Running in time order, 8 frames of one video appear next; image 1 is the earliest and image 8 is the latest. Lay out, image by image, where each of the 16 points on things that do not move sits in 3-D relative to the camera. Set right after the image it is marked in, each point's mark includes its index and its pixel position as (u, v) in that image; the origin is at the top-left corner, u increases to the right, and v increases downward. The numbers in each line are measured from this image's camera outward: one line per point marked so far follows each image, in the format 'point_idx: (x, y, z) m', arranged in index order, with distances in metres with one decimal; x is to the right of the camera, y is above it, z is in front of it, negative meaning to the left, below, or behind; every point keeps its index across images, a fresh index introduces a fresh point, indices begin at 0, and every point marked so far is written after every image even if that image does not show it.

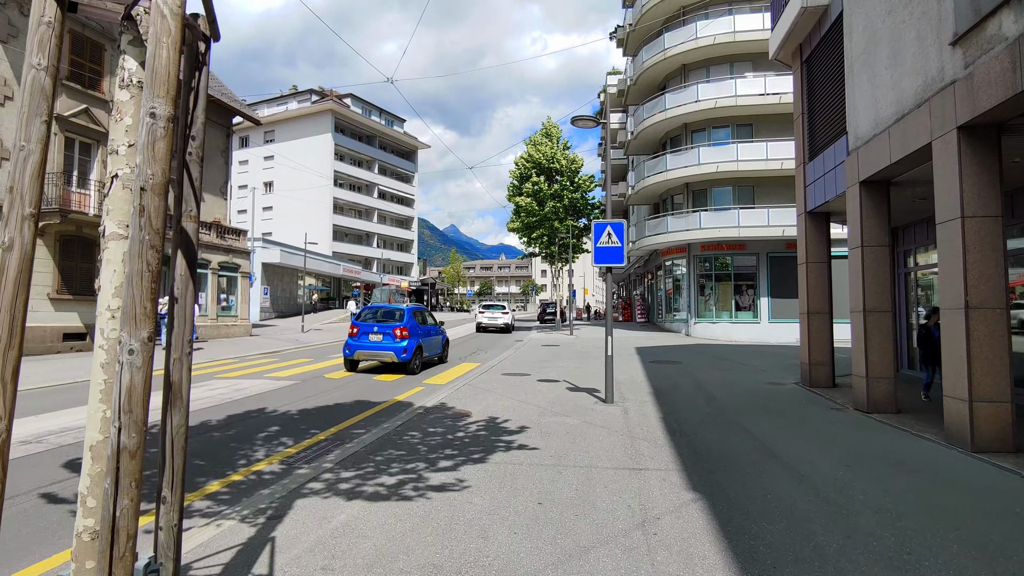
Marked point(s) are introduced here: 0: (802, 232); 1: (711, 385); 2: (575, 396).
0: (+5.8, +1.1, +11.9) m
1: (+3.9, -1.9, +11.5) m
2: (+1.1, -1.8, +9.9) m
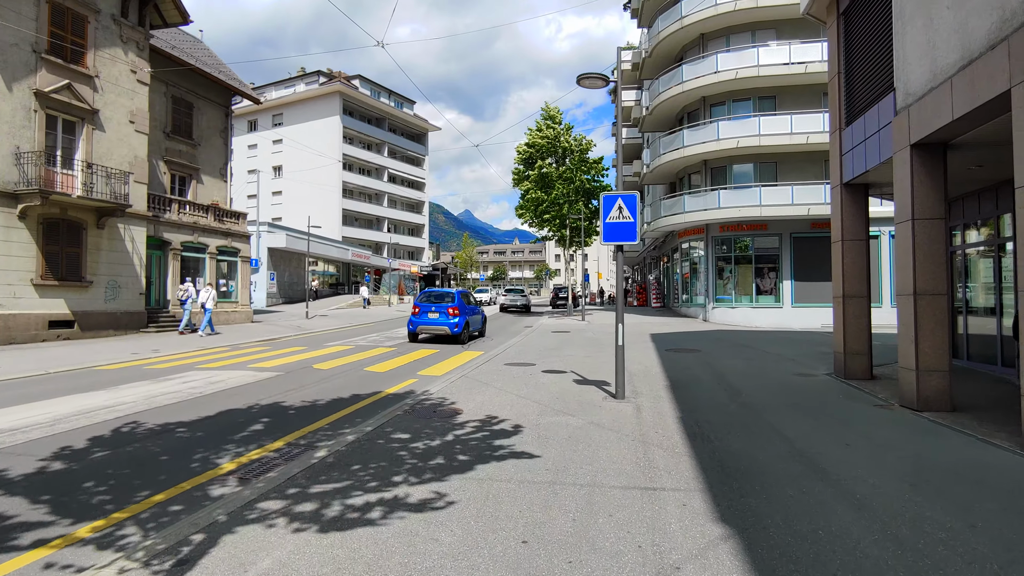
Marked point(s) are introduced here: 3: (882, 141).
0: (+5.8, +1.5, +10.7) m
1: (+3.9, -1.6, +10.4) m
2: (+1.1, -1.6, +8.9) m
3: (+5.5, +2.2, +8.8) m
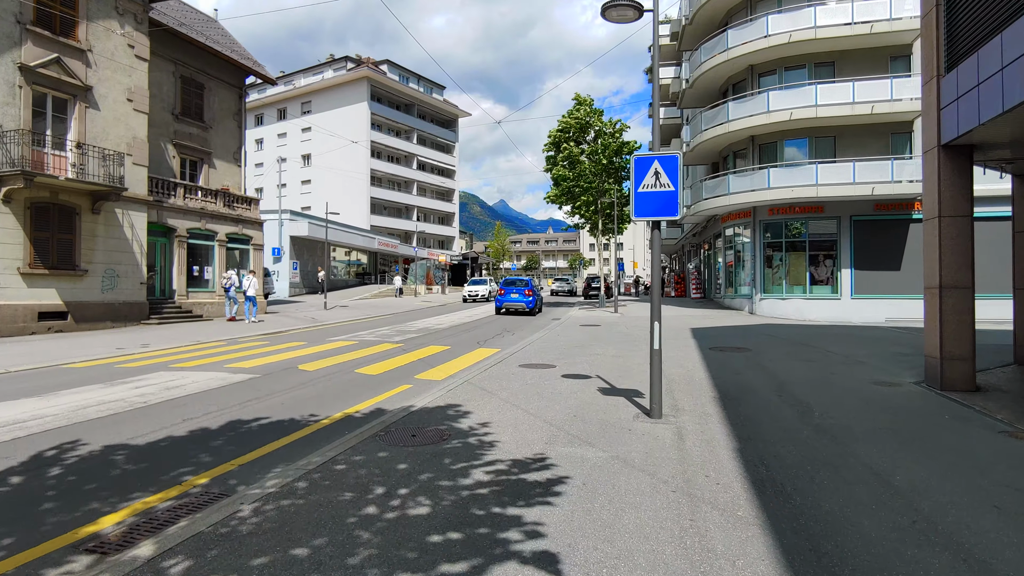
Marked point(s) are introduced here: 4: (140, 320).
0: (+6.0, +1.6, +8.5) m
1: (+4.1, -1.4, +8.4) m
2: (+1.2, -1.4, +7.1) m
3: (+5.6, +2.3, +6.7) m
4: (-11.0, -1.0, +17.6) m
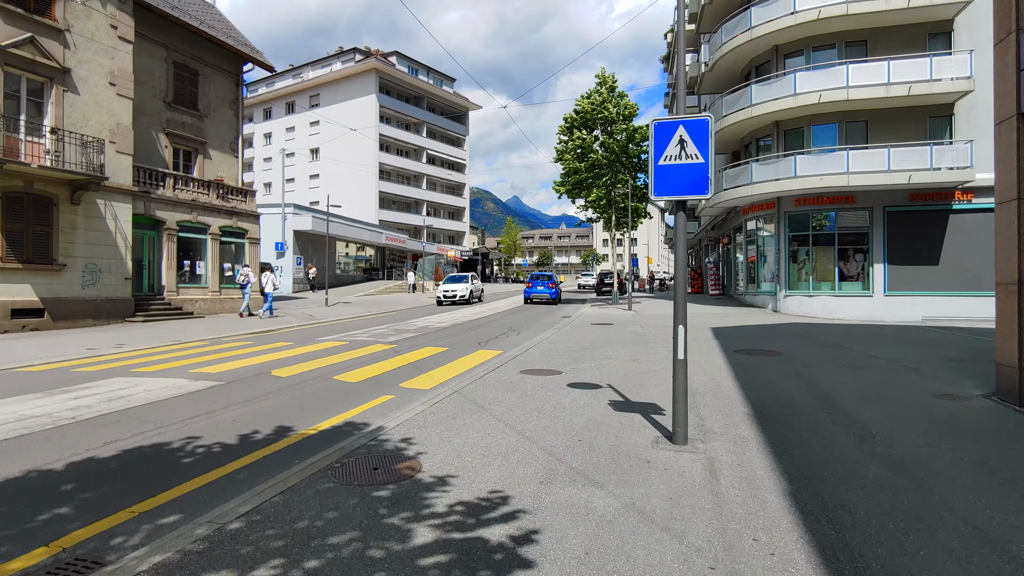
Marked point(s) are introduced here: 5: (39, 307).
0: (+6.0, +1.7, +7.2) m
1: (+4.0, -1.4, +7.1) m
2: (+1.1, -1.4, +5.9) m
3: (+5.5, +2.4, +5.4) m
4: (-10.9, -0.8, +16.6) m
5: (-11.6, -0.5, +14.6) m
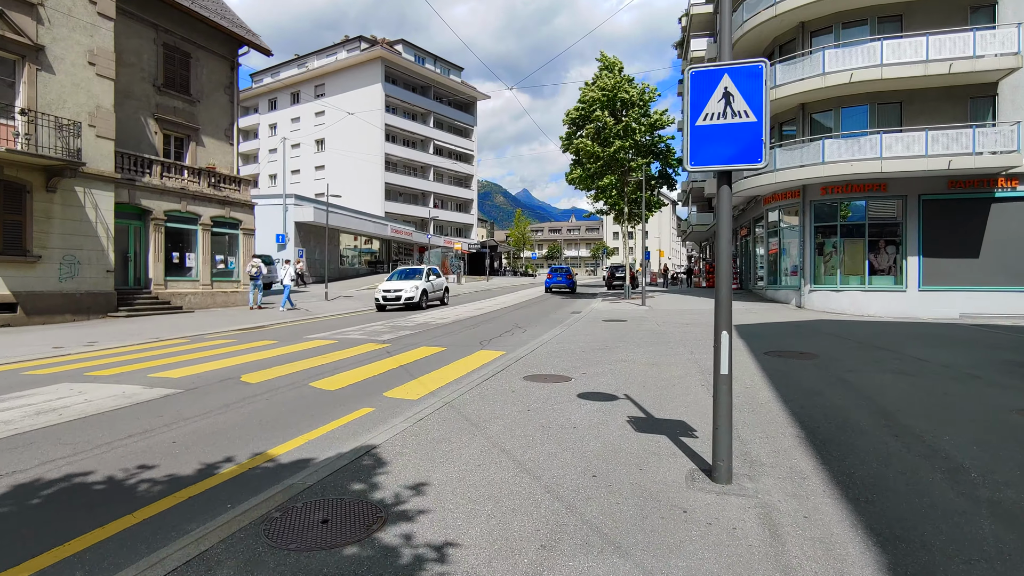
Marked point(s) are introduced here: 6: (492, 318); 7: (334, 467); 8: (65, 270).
0: (+6.0, +1.7, +5.9) m
1: (+4.0, -1.3, +5.9) m
2: (+1.1, -1.3, +4.7) m
3: (+5.5, +2.4, +4.1) m
4: (-10.7, -0.7, +15.7) m
5: (-11.5, -0.3, +13.7) m
6: (-0.6, -0.8, +16.8) m
7: (-1.3, -1.3, +4.4) m
8: (-11.1, +0.4, +14.8) m
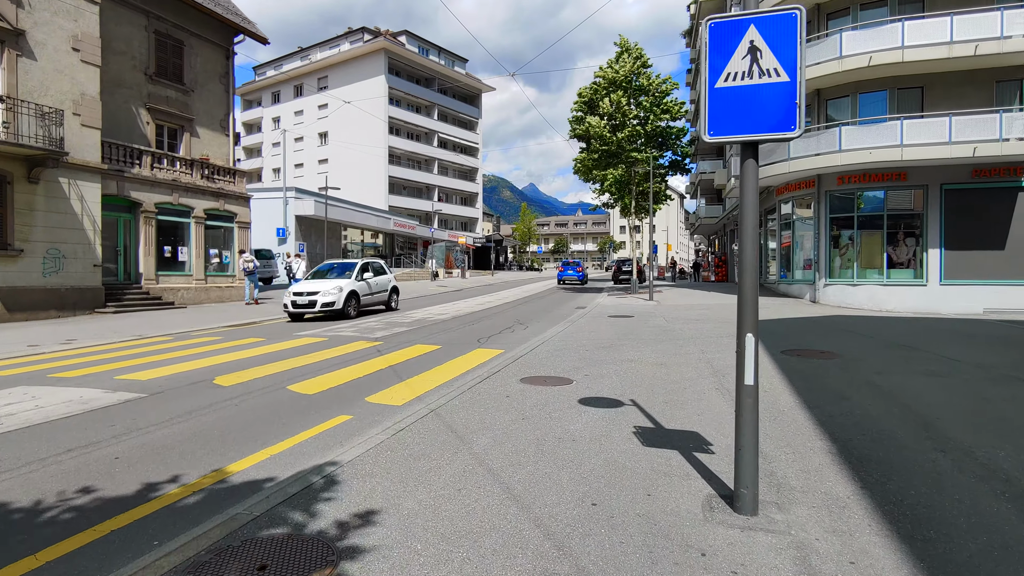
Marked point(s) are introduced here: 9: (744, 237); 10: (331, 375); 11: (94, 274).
0: (+5.9, +1.8, +5.2) m
1: (+4.0, -1.2, +5.2) m
2: (+1.0, -1.3, +4.0) m
3: (+5.4, +2.4, +3.3) m
4: (-10.7, -0.5, +15.1) m
5: (-11.5, -0.2, +13.1) m
6: (-0.5, -0.7, +16.2) m
7: (-1.4, -1.3, +3.8) m
8: (-11.1, +0.6, +14.2) m
9: (+1.4, +0.3, +3.5) m
10: (-2.3, -1.1, +7.6) m
11: (-10.7, +0.4, +15.2) m
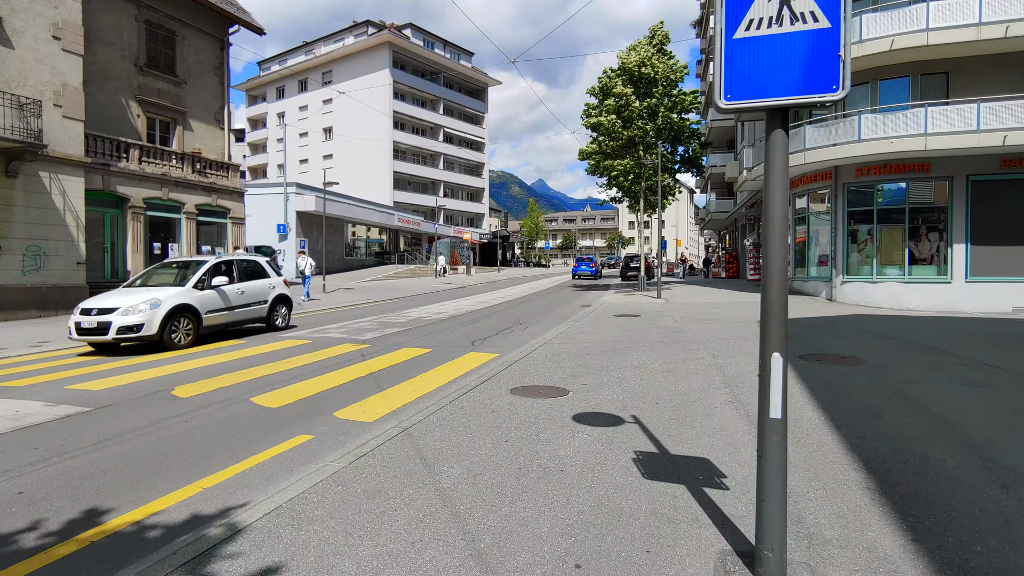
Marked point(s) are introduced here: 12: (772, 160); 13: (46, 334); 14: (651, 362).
0: (+5.8, +1.8, +4.3) m
1: (+3.8, -1.3, +4.5) m
2: (+0.8, -1.3, +3.3) m
3: (+5.2, +2.4, +2.5) m
4: (-10.7, -0.5, +14.6) m
5: (-11.5, -0.2, +12.6) m
6: (-0.5, -0.6, +15.4) m
7: (-1.6, -1.3, +3.1) m
8: (-11.1, +0.6, +13.6) m
9: (+1.2, +0.3, +2.7) m
10: (-2.4, -1.1, +6.9) m
11: (-10.7, +0.4, +14.6) m
12: (+1.2, +0.5, +2.7) m
13: (-9.0, -0.9, +11.4) m
14: (+1.9, -1.0, +8.1) m
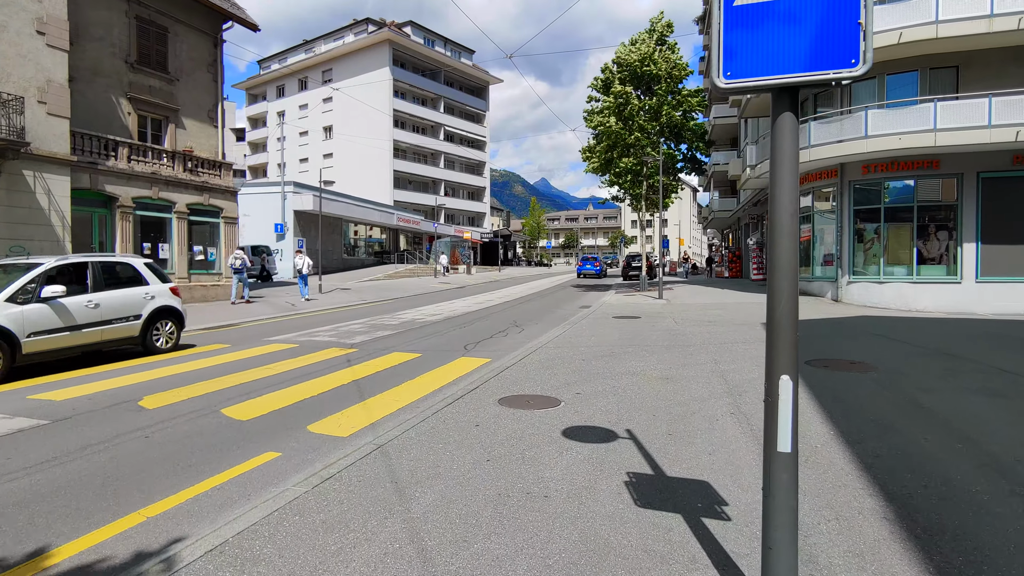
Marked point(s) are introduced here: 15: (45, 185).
0: (+5.6, +1.7, +3.9) m
1: (+3.7, -1.3, +4.0) m
2: (+0.7, -1.4, +2.9) m
3: (+5.1, +2.4, +2.1) m
4: (-10.8, -0.5, +14.2) m
5: (-11.6, -0.2, +12.2) m
6: (-0.6, -0.7, +15.0) m
7: (-1.7, -1.4, +2.7) m
8: (-11.2, +0.6, +13.3) m
9: (+1.0, +0.2, +2.3) m
10: (-2.6, -1.2, +6.5) m
11: (-10.8, +0.4, +14.3) m
12: (+1.1, +0.5, +2.3) m
13: (-9.1, -0.9, +11.1) m
14: (+1.8, -1.0, +7.7) m
15: (-10.9, +2.4, +13.9) m
